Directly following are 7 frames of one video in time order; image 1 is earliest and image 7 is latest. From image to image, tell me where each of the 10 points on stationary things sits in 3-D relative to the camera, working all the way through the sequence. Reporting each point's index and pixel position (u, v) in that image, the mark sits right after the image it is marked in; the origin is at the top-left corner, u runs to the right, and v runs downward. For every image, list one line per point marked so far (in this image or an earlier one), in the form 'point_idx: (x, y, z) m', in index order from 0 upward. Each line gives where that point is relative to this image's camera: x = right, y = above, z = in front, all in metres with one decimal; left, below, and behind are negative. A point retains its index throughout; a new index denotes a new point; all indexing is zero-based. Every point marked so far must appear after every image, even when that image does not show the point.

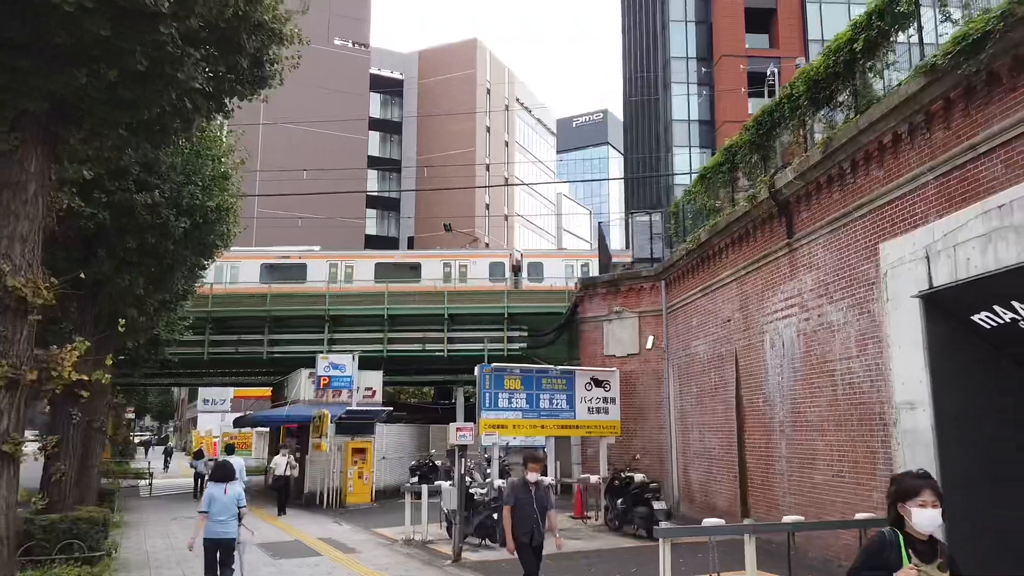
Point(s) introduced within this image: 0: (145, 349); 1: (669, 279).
0: (-9.1, -1.5, +18.8) m
1: (+3.5, +0.2, +16.6) m
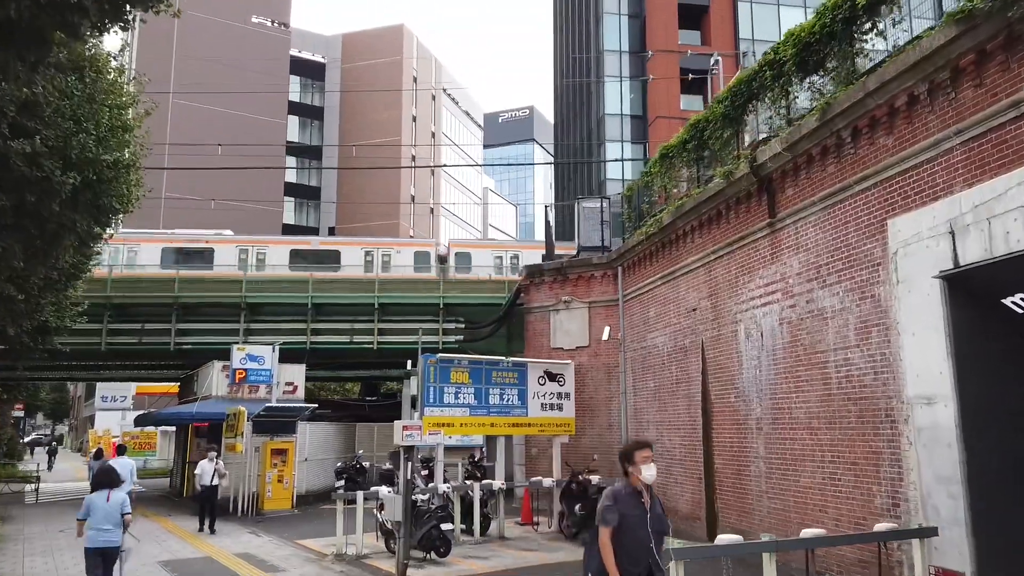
0: (-10.4, -1.1, +16.4) m
1: (+2.3, +0.4, +15.5) m
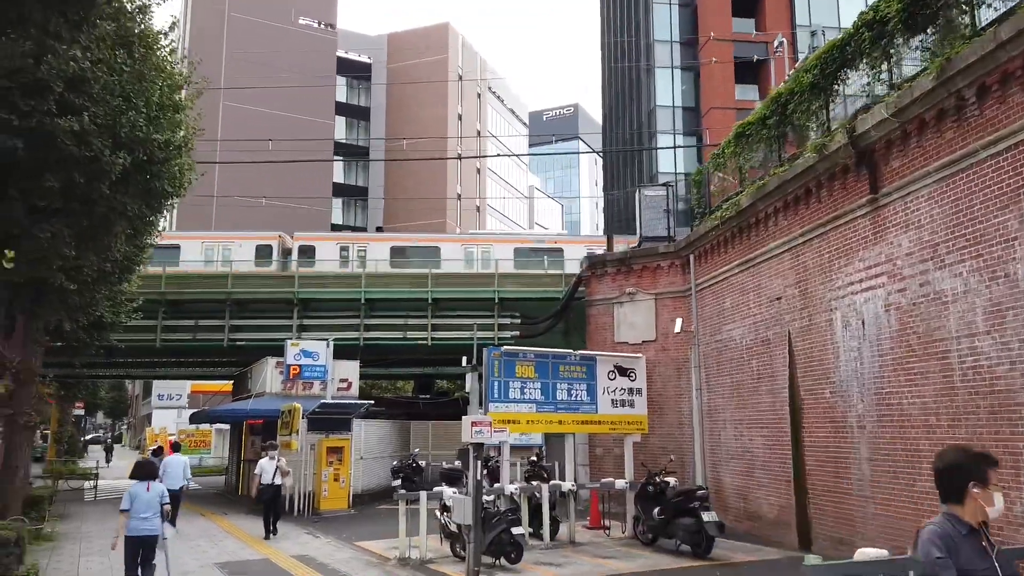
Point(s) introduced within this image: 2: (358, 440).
0: (-9.1, -1.0, +16.2) m
1: (+3.5, +0.6, +14.6) m
2: (-3.6, -3.5, +17.6) m
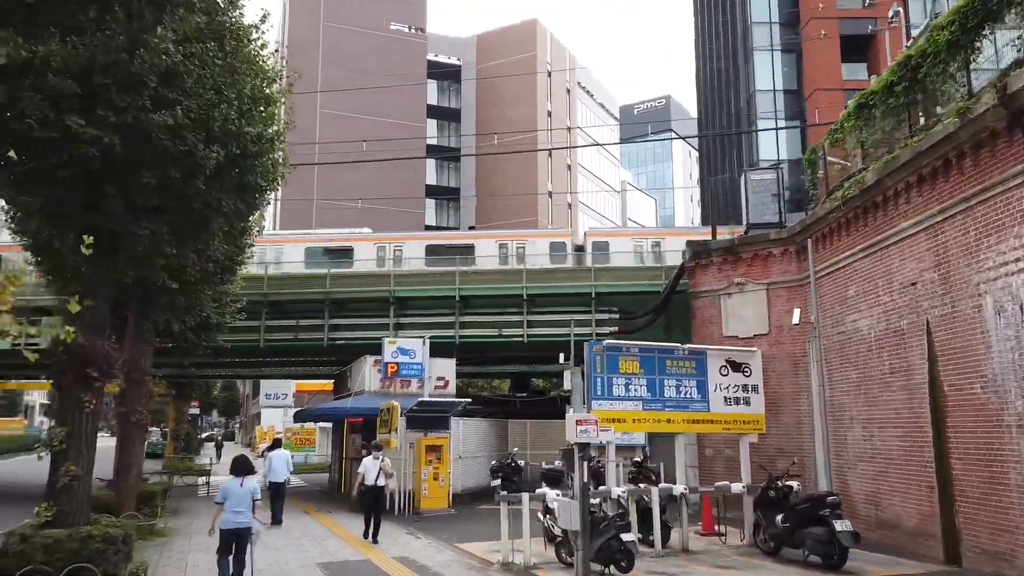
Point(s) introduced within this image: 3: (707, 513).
0: (-7.0, -1.0, +16.6) m
1: (+5.3, +0.9, +13.5) m
2: (-1.3, -3.5, +17.3) m
3: (+3.0, -3.4, +11.5) m
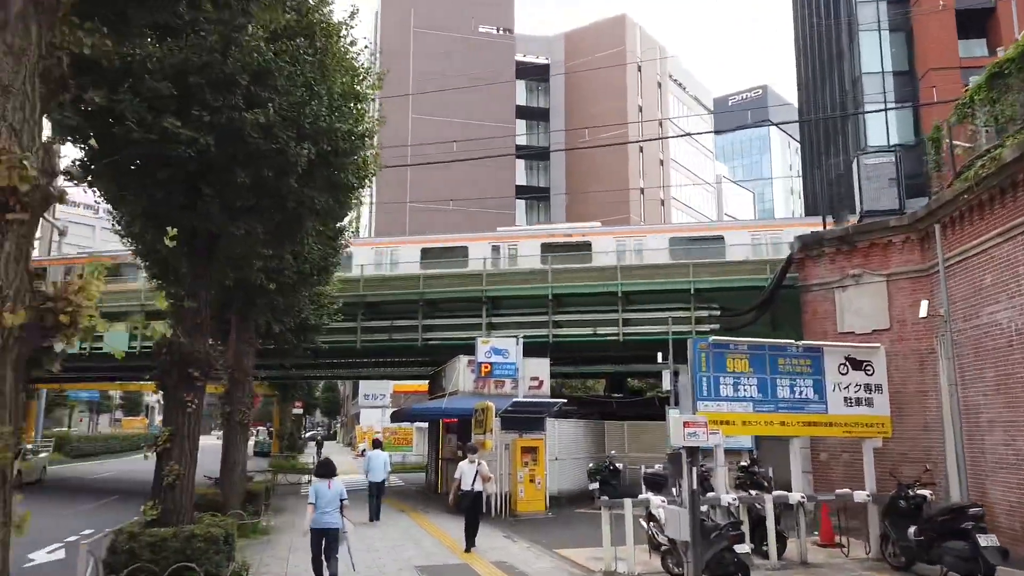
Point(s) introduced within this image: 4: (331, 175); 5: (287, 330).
0: (-4.9, -1.1, +16.9) m
1: (+6.9, +1.0, +12.3) m
2: (+0.9, -3.4, +17.0) m
3: (+4.4, -3.3, +10.7) m
4: (-2.1, +1.3, +8.9) m
5: (-4.8, -0.9, +16.2) m
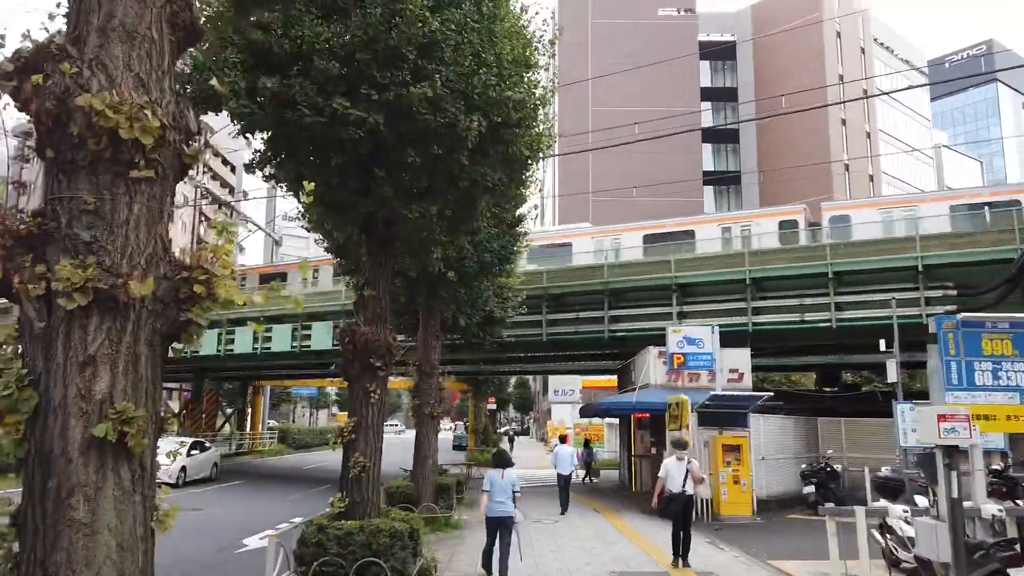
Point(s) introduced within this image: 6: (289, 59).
0: (-0.7, -0.9, +16.8) m
1: (+9.5, +1.6, +9.4) m
2: (+5.0, -3.0, +15.4) m
3: (+6.9, -2.9, +8.5) m
4: (-0.1, +1.5, +8.4) m
5: (-0.8, -0.8, +16.0) m
6: (-2.1, +2.2, +7.2) m
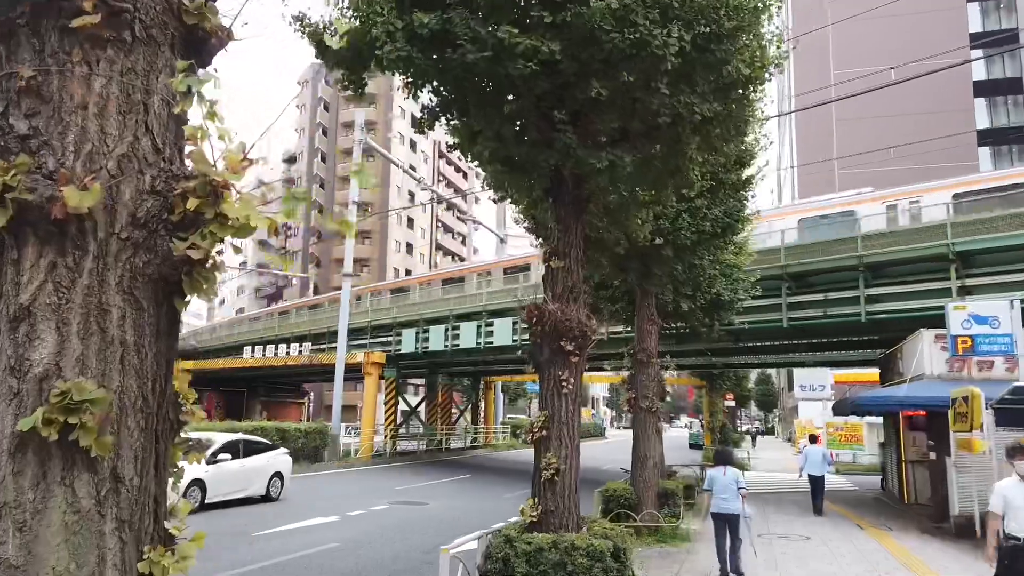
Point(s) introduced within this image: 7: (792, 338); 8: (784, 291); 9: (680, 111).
0: (+3.8, -0.5, +14.8) m
1: (+11.3, +2.3, +4.8) m
2: (+8.9, -2.4, +11.8) m
3: (+8.7, -2.3, +4.6) m
4: (+1.8, +1.8, +6.6) m
5: (+3.5, -0.4, +14.2) m
6: (-0.5, +2.4, +6.1) m
7: (+7.3, -1.3, +19.8) m
8: (+6.5, -0.1, +18.0) m
9: (+1.4, +1.5, +6.5) m
